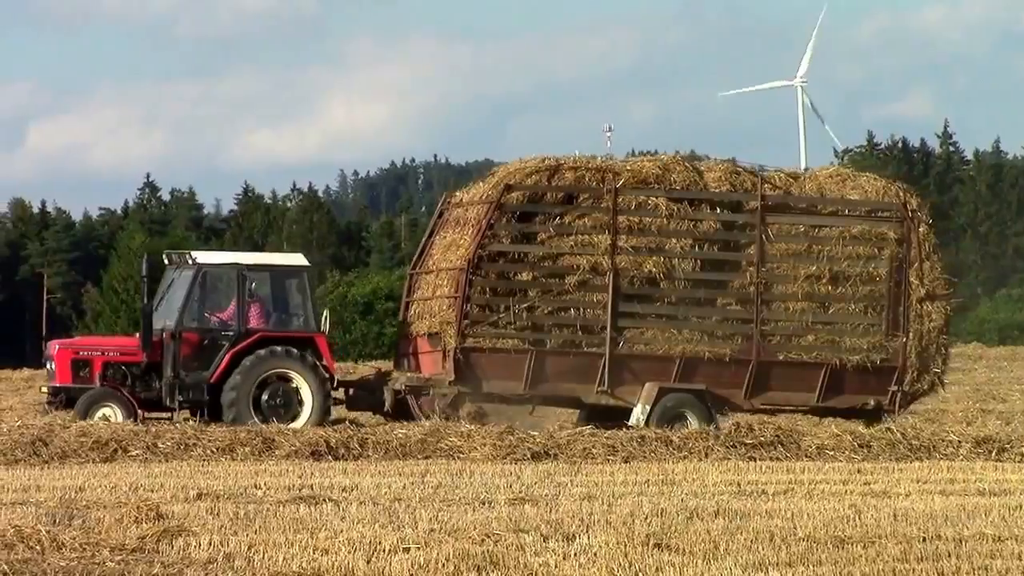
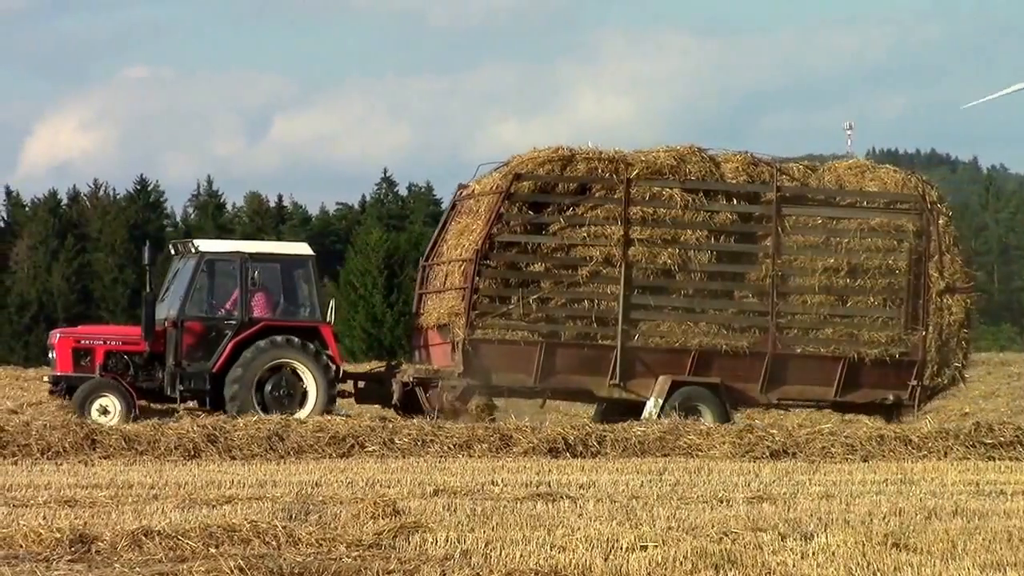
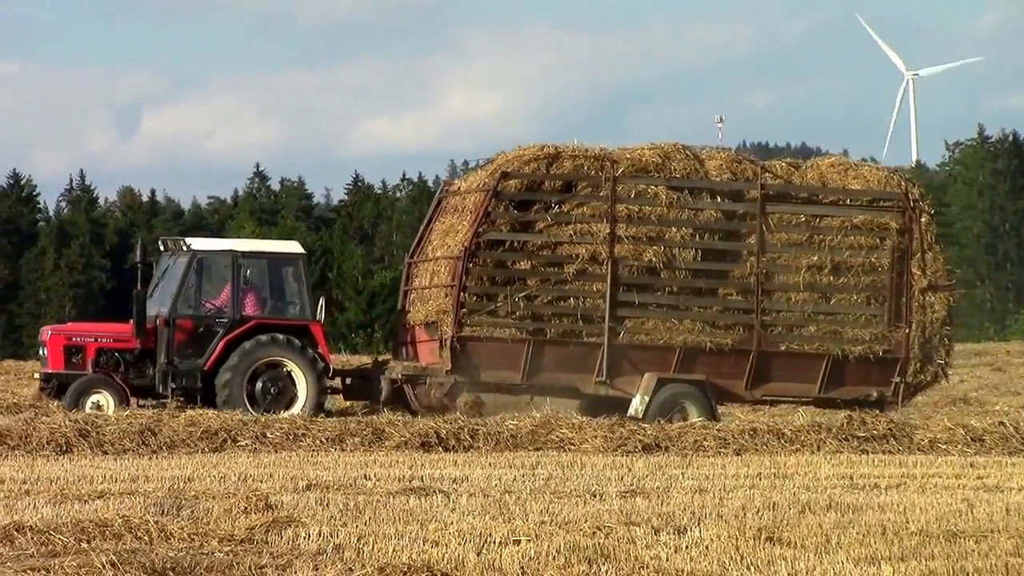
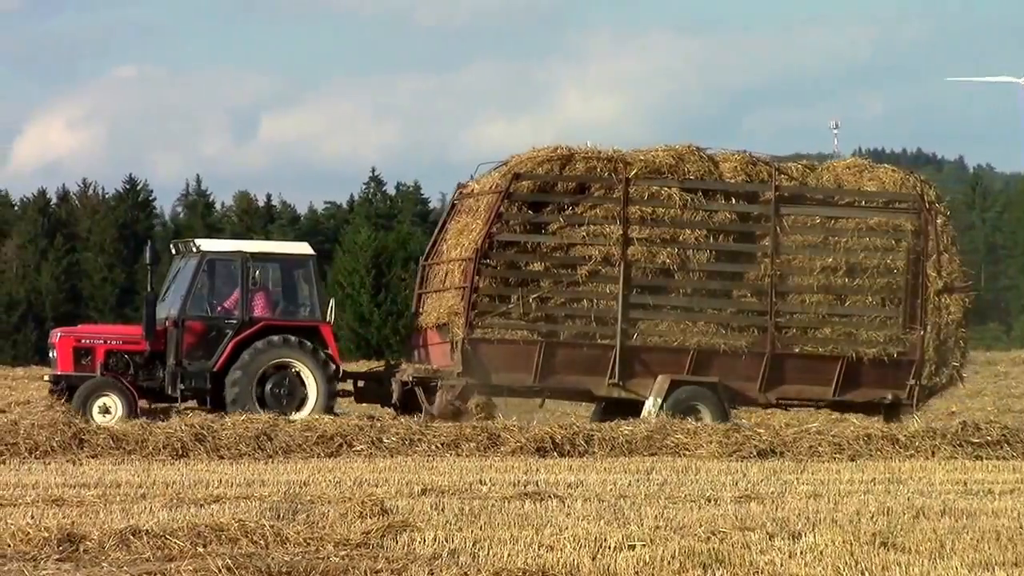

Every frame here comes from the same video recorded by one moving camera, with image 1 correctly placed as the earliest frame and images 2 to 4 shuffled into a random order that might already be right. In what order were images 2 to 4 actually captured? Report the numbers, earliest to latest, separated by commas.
3, 4, 2
